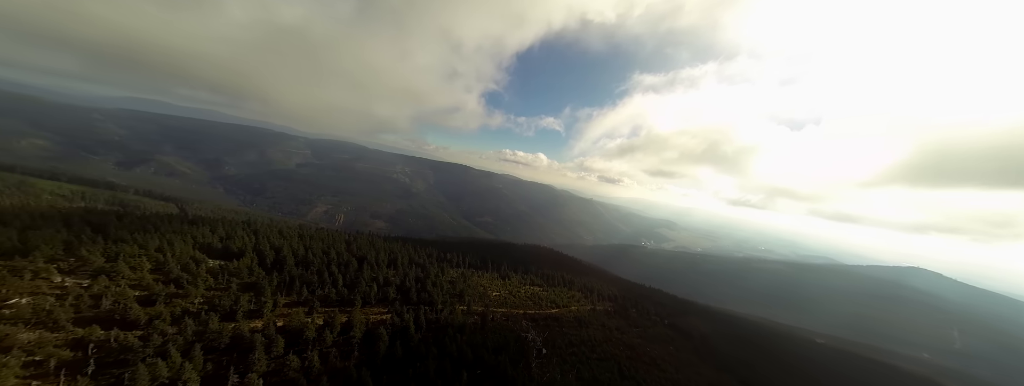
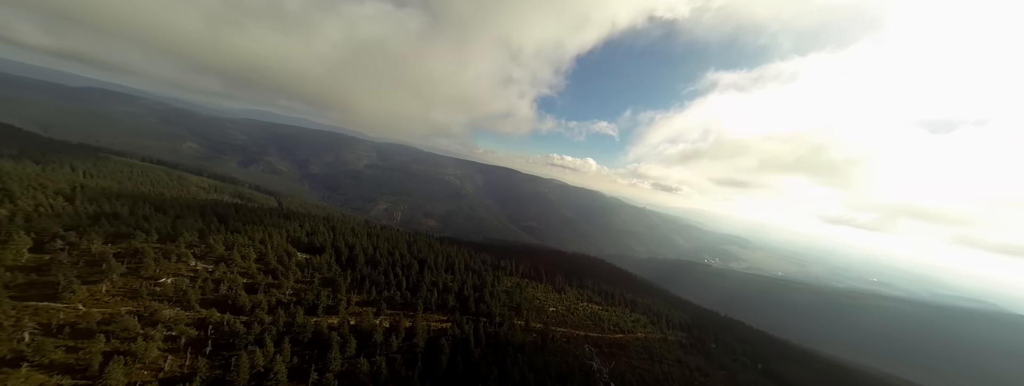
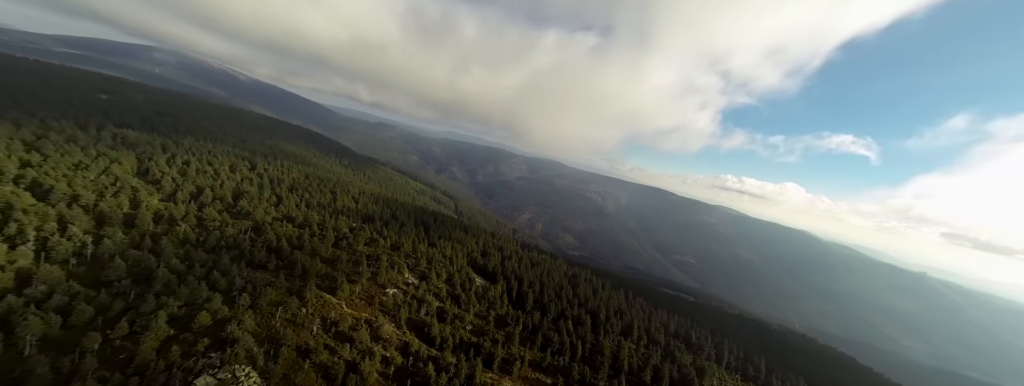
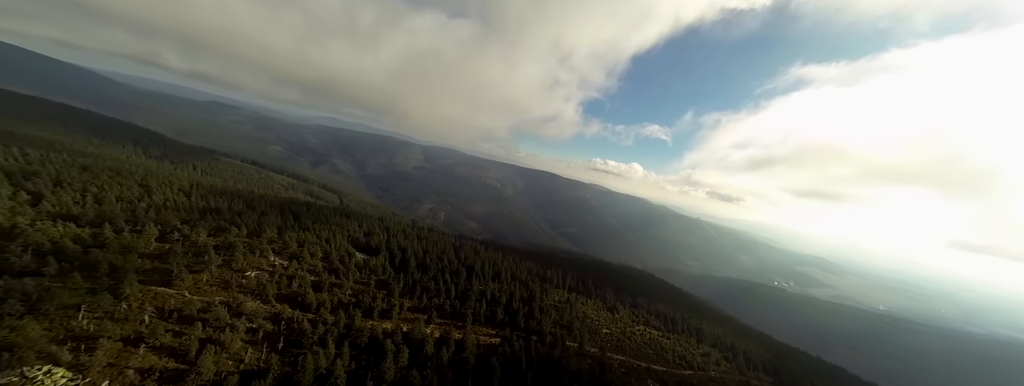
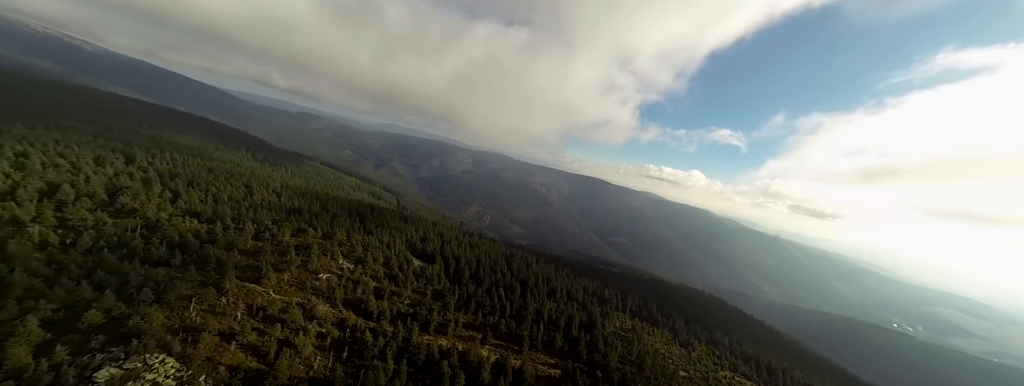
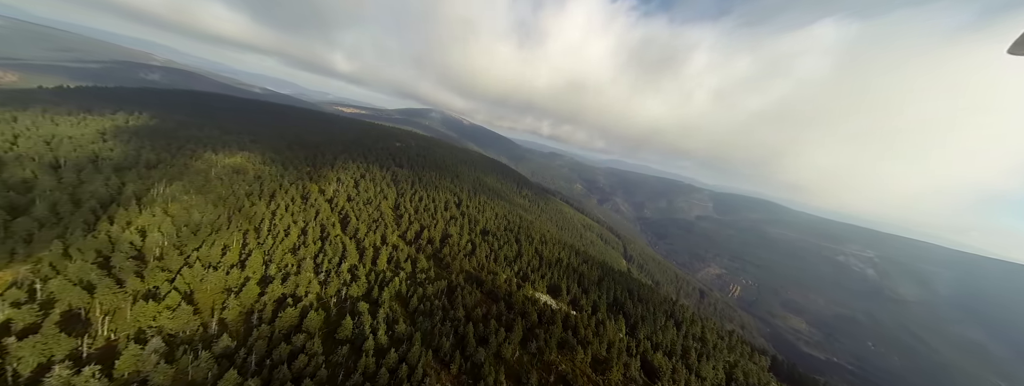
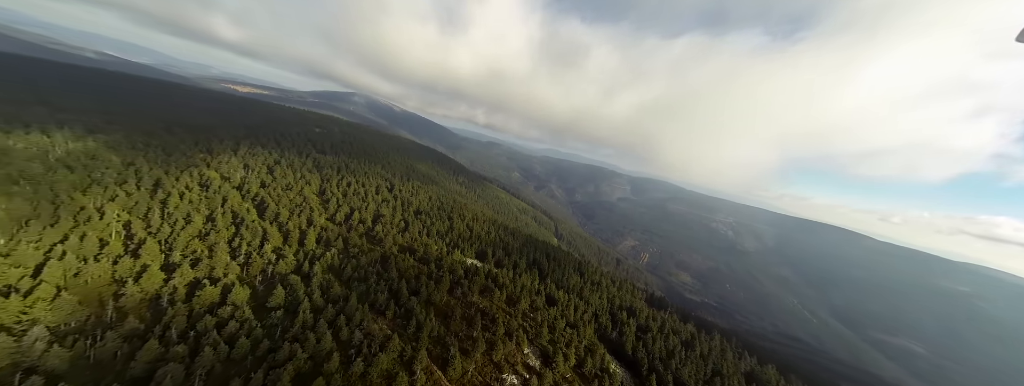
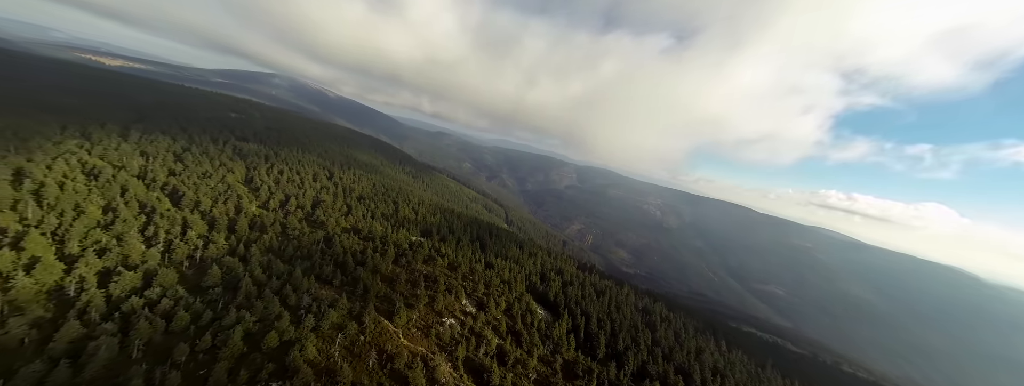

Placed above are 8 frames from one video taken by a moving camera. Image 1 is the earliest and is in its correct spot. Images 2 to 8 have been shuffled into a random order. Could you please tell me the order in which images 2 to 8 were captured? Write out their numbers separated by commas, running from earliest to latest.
2, 4, 5, 3, 8, 7, 6
